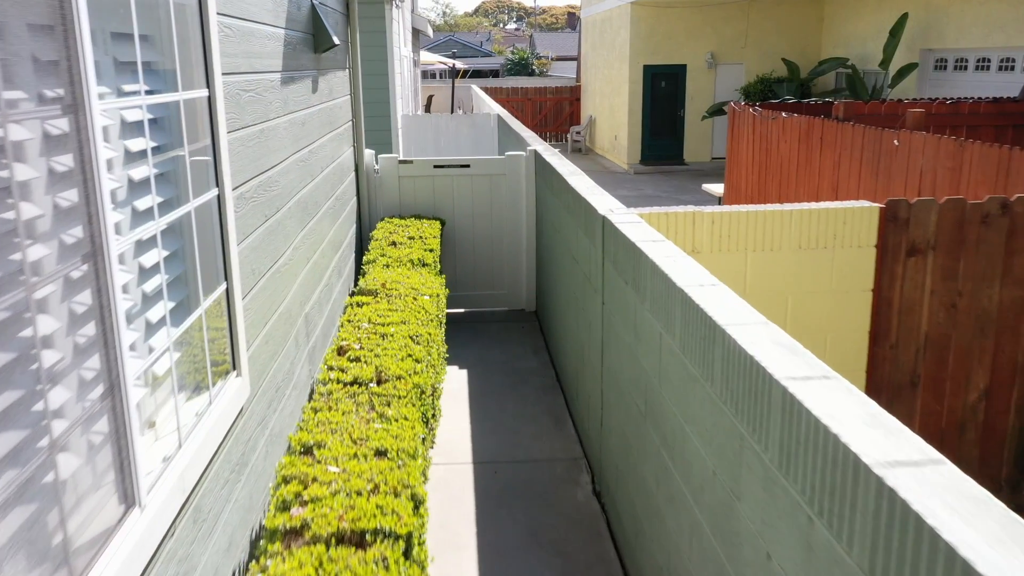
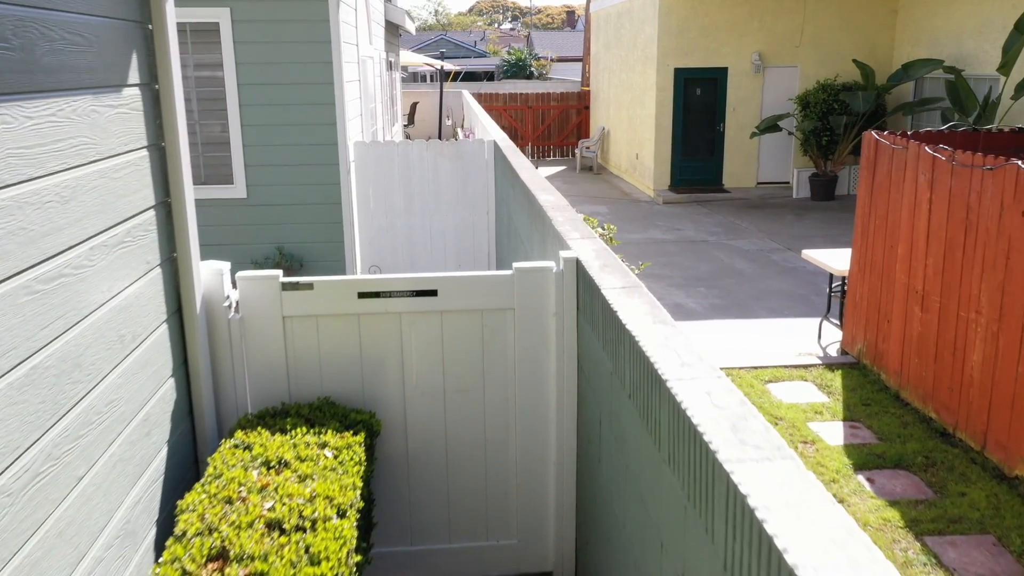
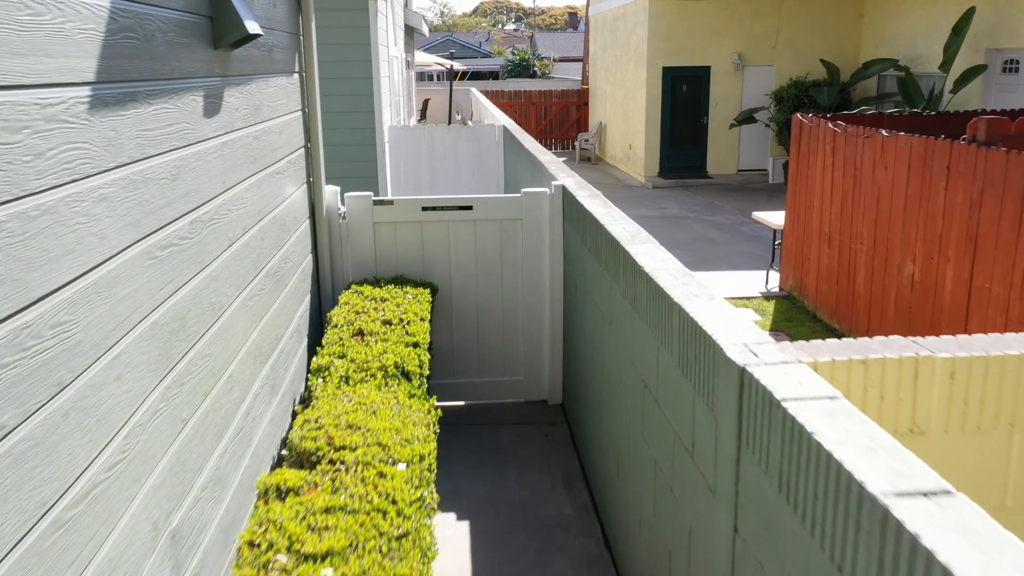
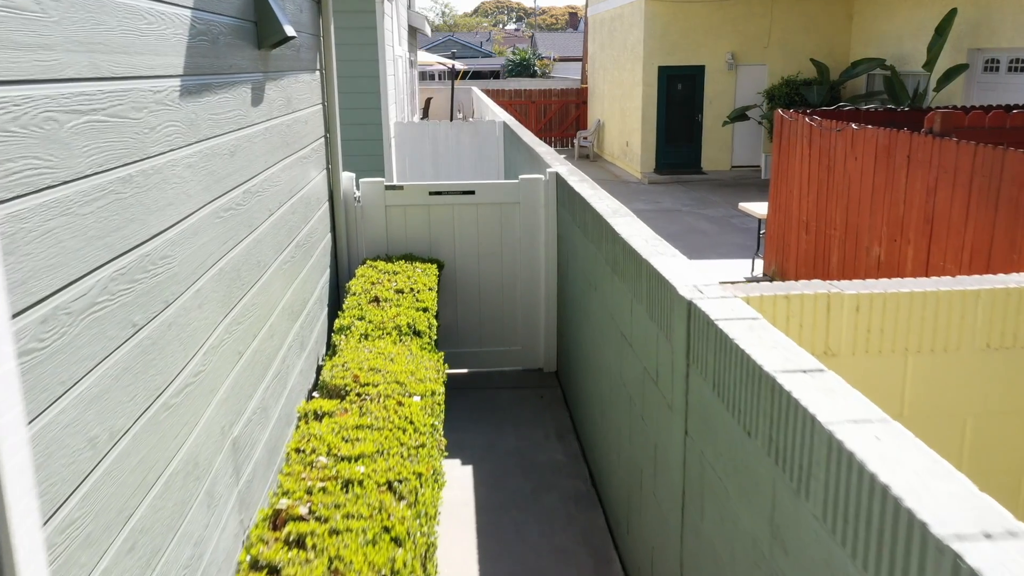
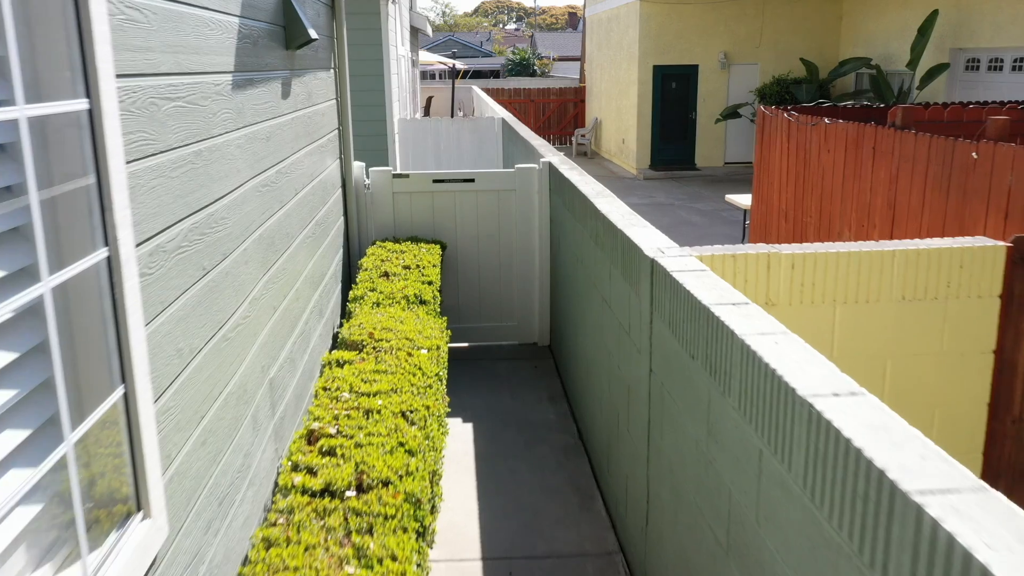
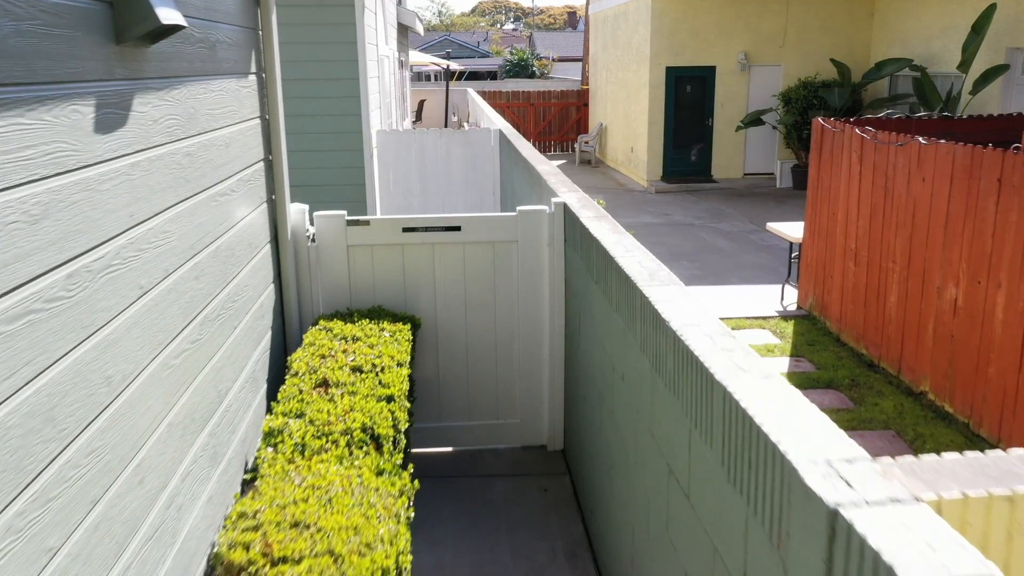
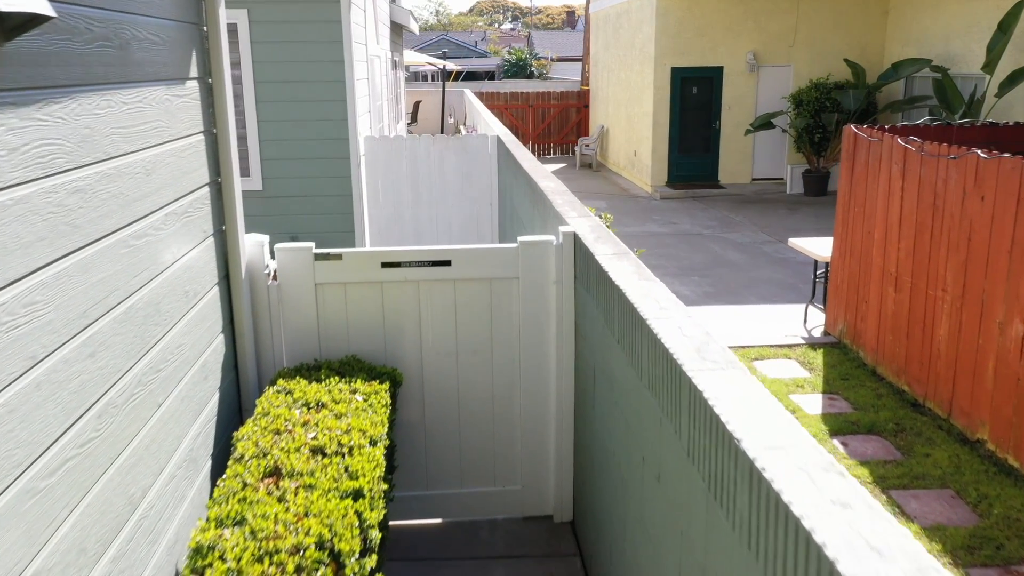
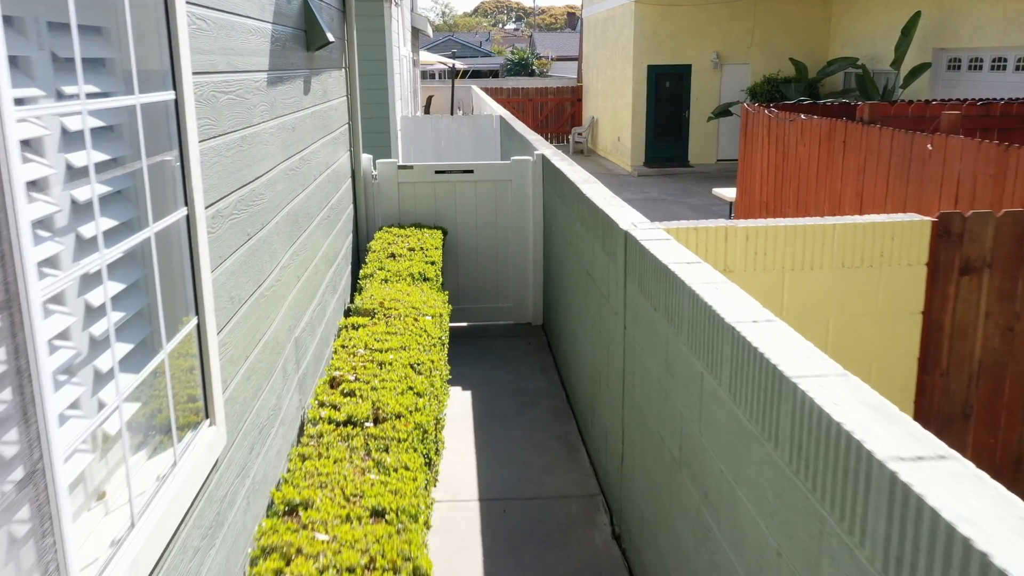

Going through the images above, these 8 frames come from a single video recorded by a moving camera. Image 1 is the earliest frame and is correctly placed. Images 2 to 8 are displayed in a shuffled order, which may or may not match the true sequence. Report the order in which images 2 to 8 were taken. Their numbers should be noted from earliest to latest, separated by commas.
8, 5, 4, 3, 6, 7, 2
